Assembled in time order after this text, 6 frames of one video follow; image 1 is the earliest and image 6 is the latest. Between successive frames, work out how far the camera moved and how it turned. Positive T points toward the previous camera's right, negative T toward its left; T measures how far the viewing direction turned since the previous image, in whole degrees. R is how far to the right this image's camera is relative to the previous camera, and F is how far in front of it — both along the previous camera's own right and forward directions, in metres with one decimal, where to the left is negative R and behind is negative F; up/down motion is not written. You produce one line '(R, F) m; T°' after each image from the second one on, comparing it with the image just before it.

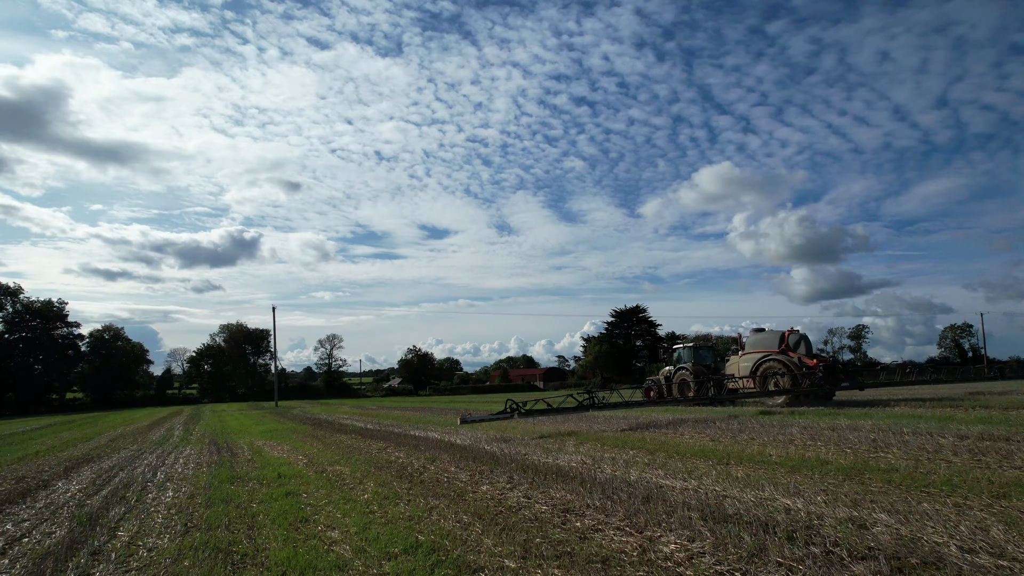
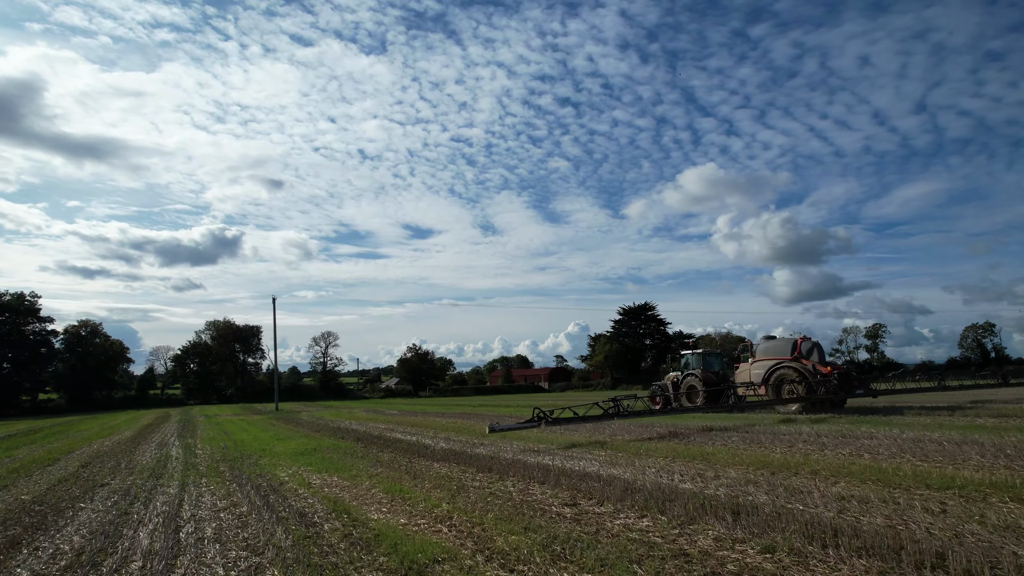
(-1.3, +1.6) m; +2°
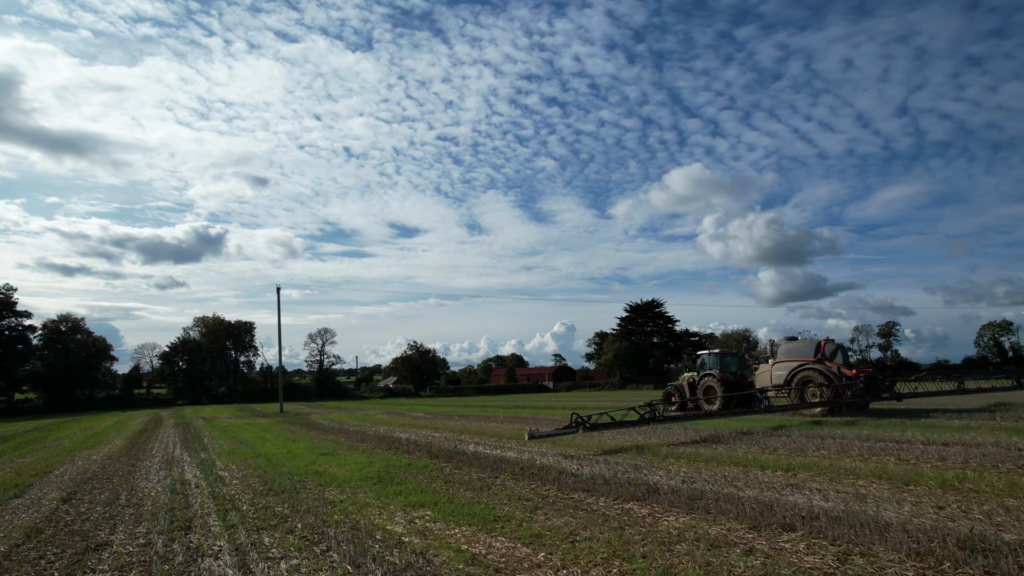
(-1.1, +1.1) m; +1°
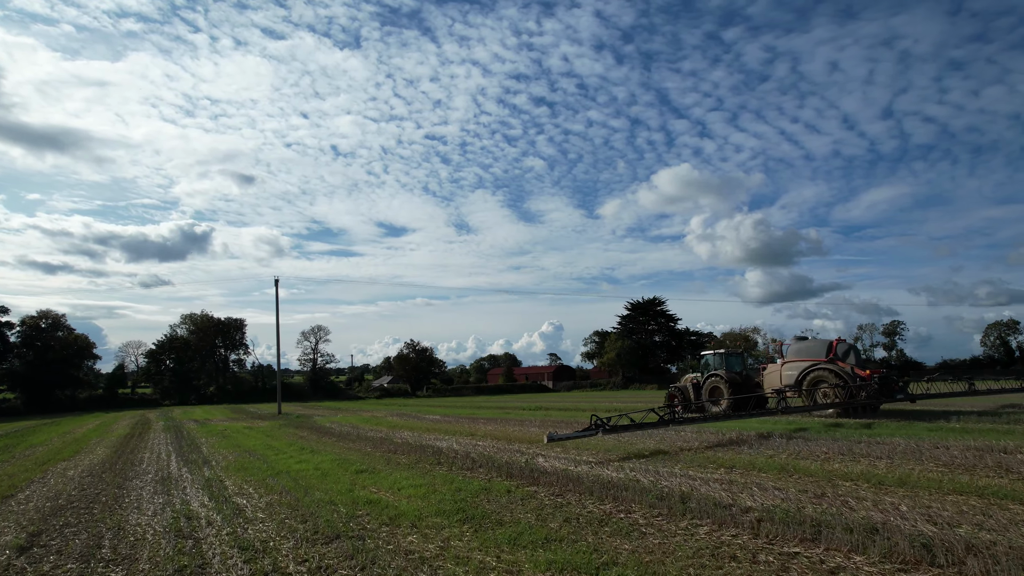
(-0.7, +0.8) m; +1°
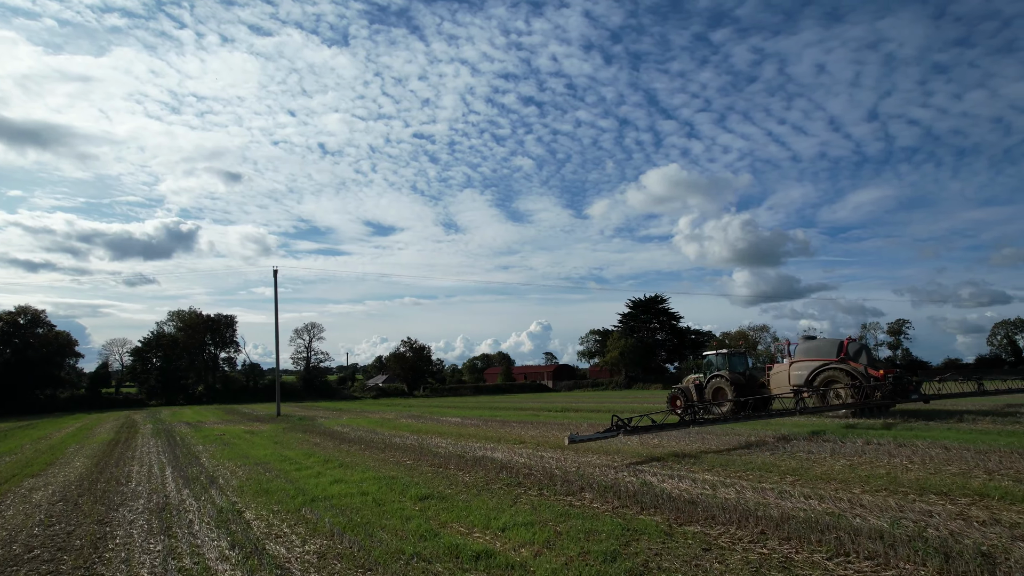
(-0.7, +0.8) m; +1°
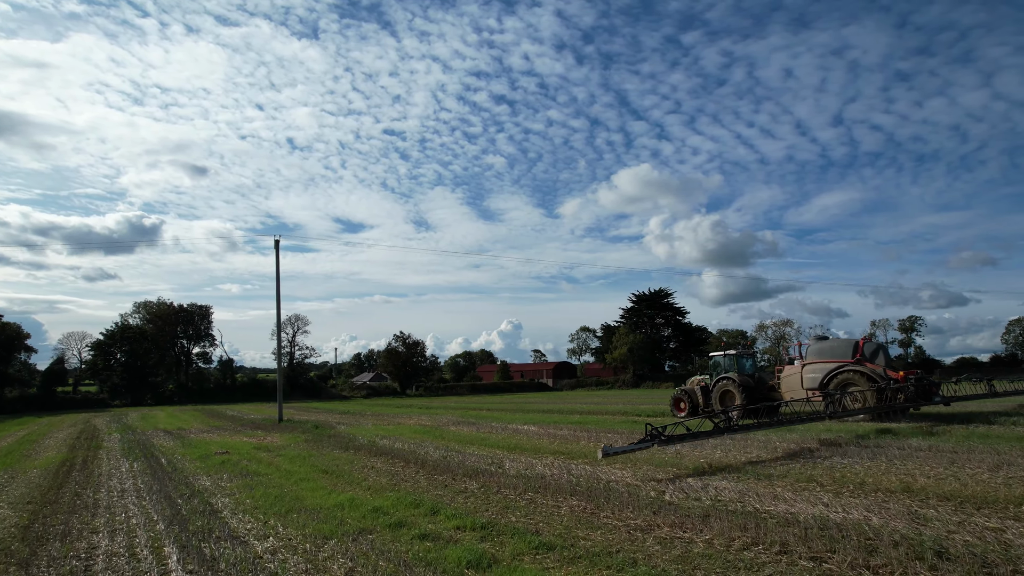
(-1.6, +1.8) m; +3°
